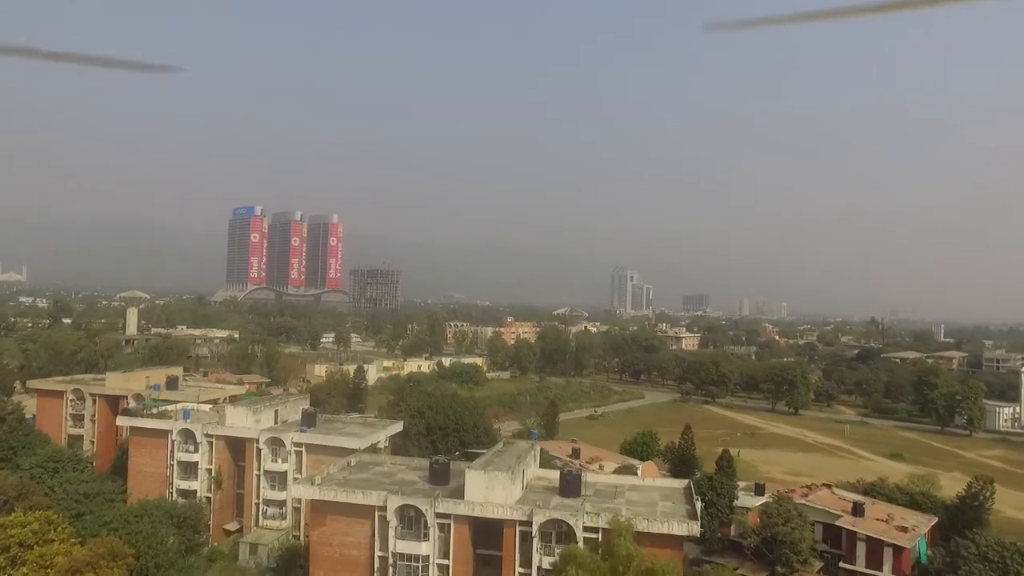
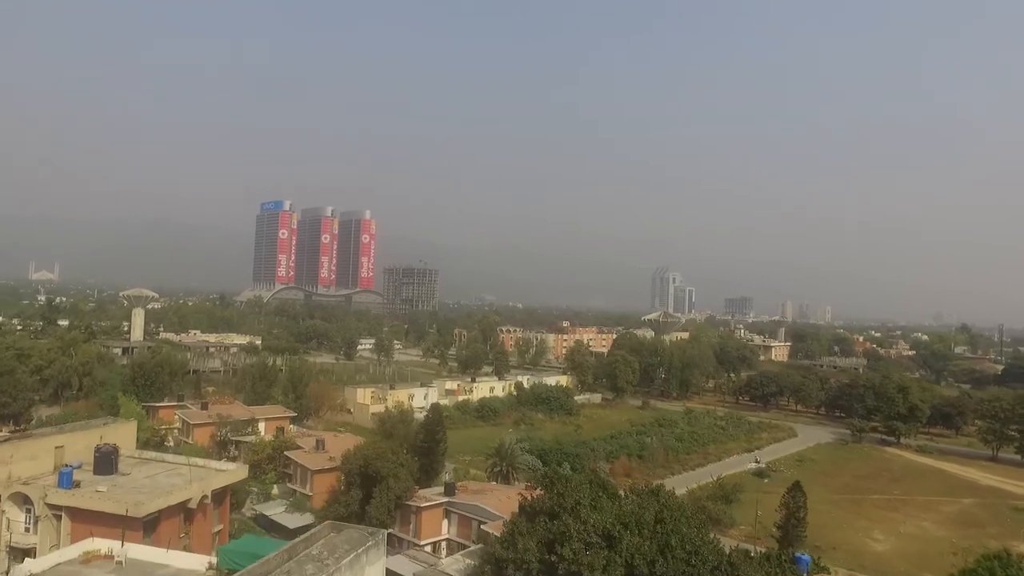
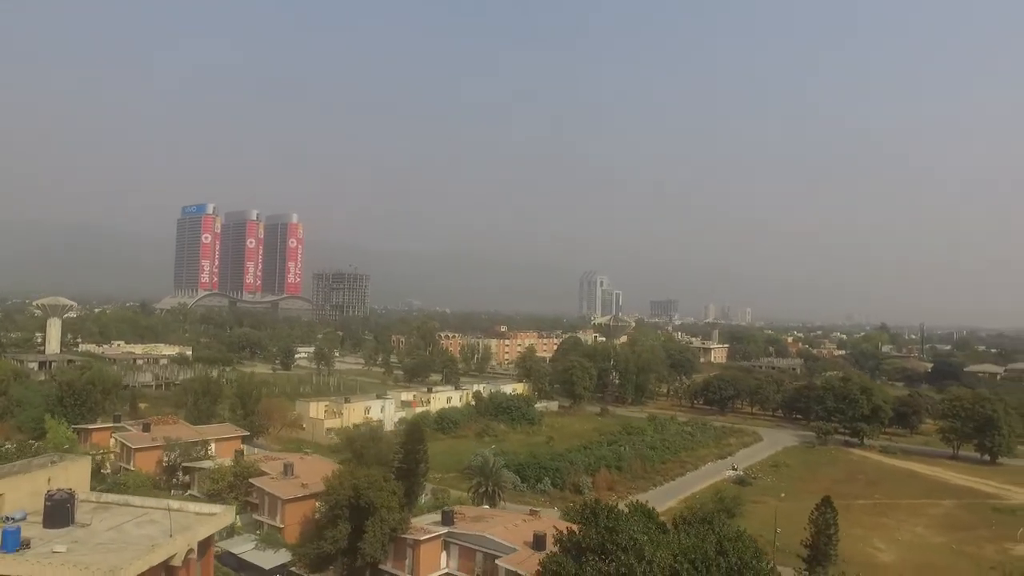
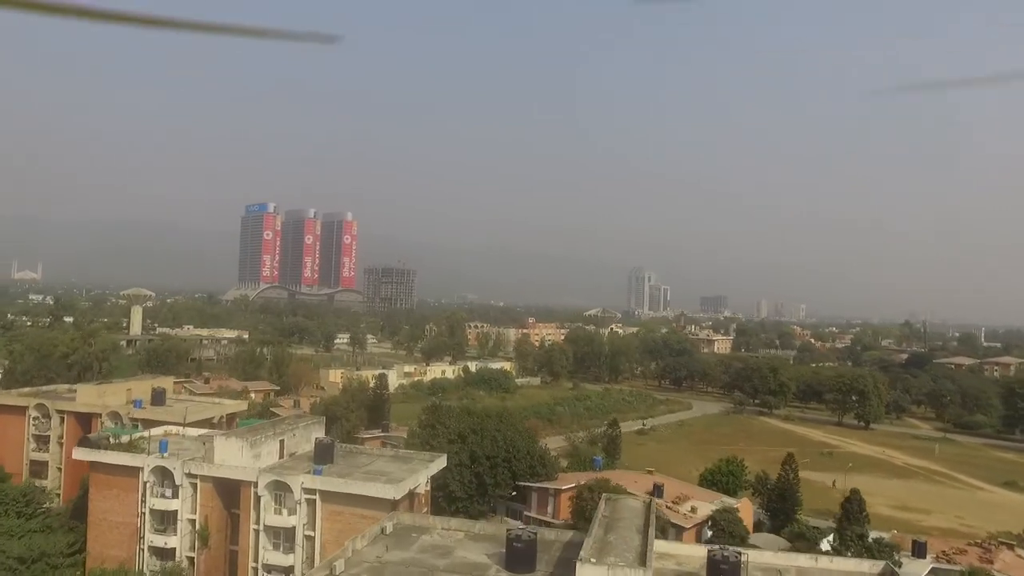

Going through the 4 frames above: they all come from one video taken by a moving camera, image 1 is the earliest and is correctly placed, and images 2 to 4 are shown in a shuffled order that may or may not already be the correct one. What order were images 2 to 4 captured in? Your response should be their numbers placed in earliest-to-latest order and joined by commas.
4, 2, 3
